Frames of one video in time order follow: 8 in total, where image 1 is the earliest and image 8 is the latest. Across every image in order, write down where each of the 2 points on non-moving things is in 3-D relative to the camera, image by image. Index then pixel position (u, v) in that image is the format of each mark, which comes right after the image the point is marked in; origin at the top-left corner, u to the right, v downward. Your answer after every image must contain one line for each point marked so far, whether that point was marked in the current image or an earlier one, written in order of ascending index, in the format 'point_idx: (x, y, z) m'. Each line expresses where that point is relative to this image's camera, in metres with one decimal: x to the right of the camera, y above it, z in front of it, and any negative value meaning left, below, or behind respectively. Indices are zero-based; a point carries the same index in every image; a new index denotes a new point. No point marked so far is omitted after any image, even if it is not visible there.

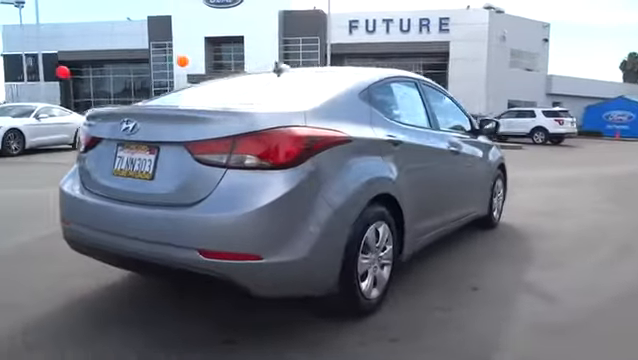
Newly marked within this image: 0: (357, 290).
0: (+0.2, -0.7, +3.6) m
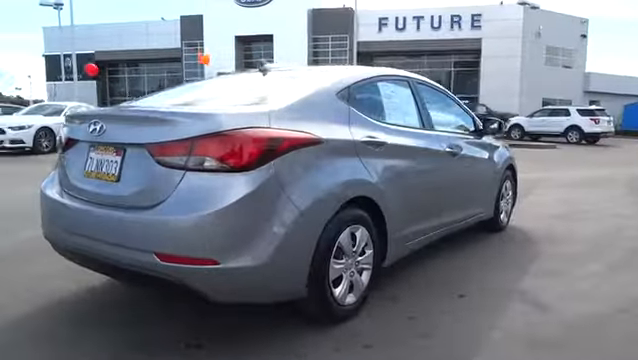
0: (+0.1, -0.7, +3.5) m
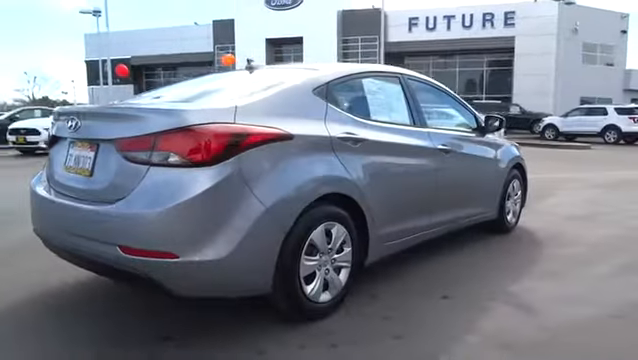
0: (-0.1, -0.6, +3.5) m
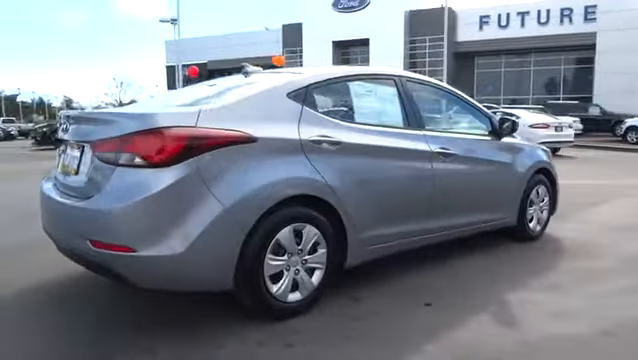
0: (-0.3, -0.7, +3.6) m
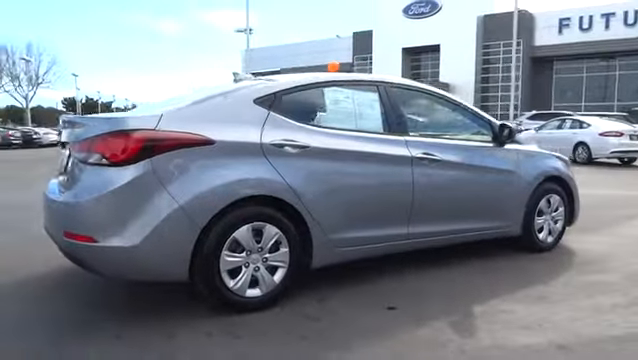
0: (-0.6, -0.7, +3.8) m
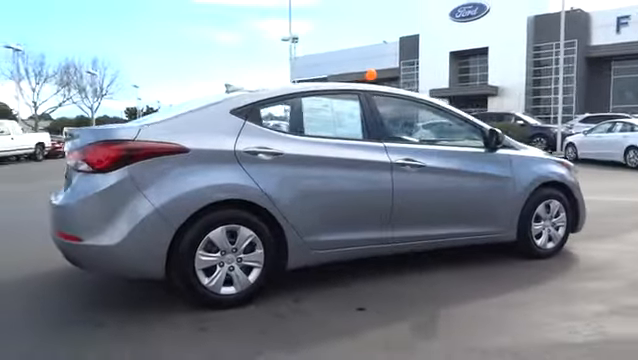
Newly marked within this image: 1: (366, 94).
0: (-0.8, -0.7, +4.1) m
1: (+0.4, +0.7, +4.8) m
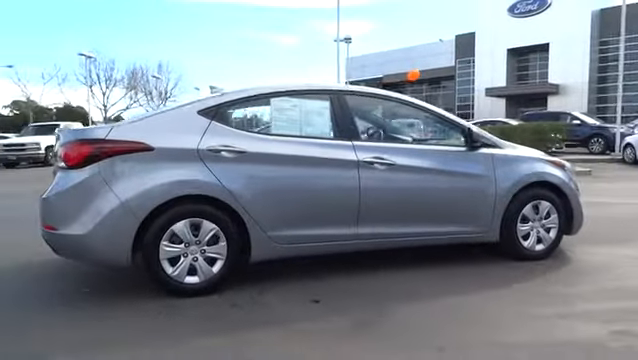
0: (-1.1, -0.7, +4.4) m
1: (+0.2, +0.7, +4.9) m
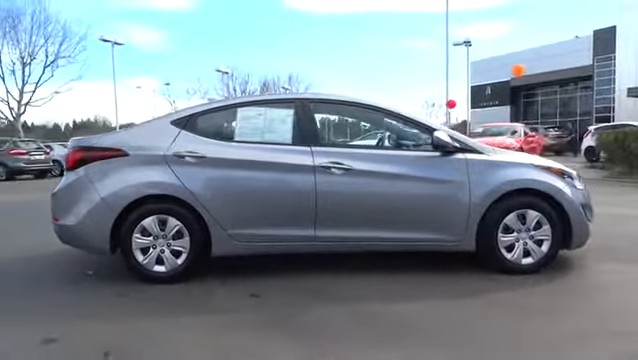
0: (-1.5, -0.7, +5.1) m
1: (-0.1, +0.7, +5.1) m
